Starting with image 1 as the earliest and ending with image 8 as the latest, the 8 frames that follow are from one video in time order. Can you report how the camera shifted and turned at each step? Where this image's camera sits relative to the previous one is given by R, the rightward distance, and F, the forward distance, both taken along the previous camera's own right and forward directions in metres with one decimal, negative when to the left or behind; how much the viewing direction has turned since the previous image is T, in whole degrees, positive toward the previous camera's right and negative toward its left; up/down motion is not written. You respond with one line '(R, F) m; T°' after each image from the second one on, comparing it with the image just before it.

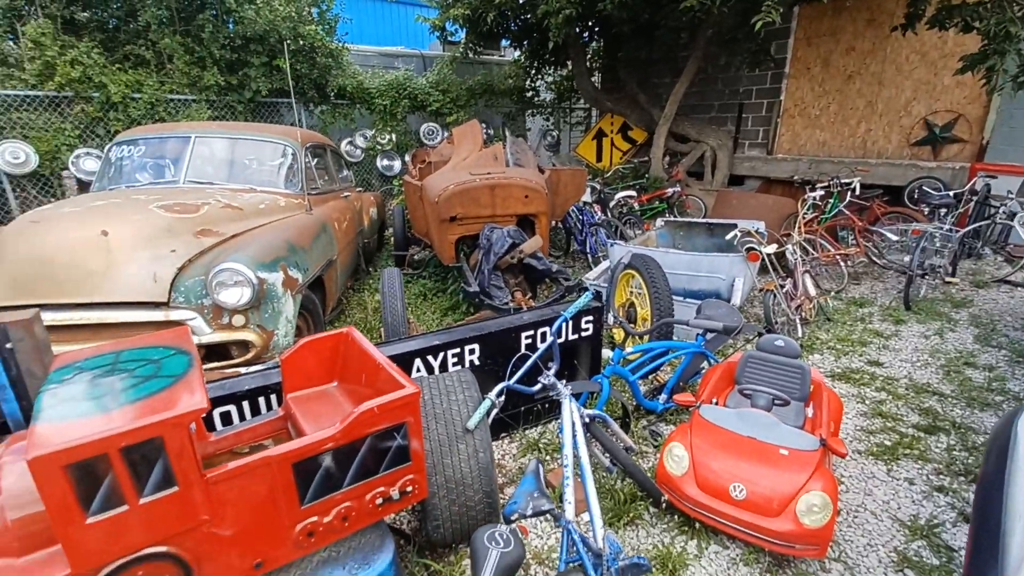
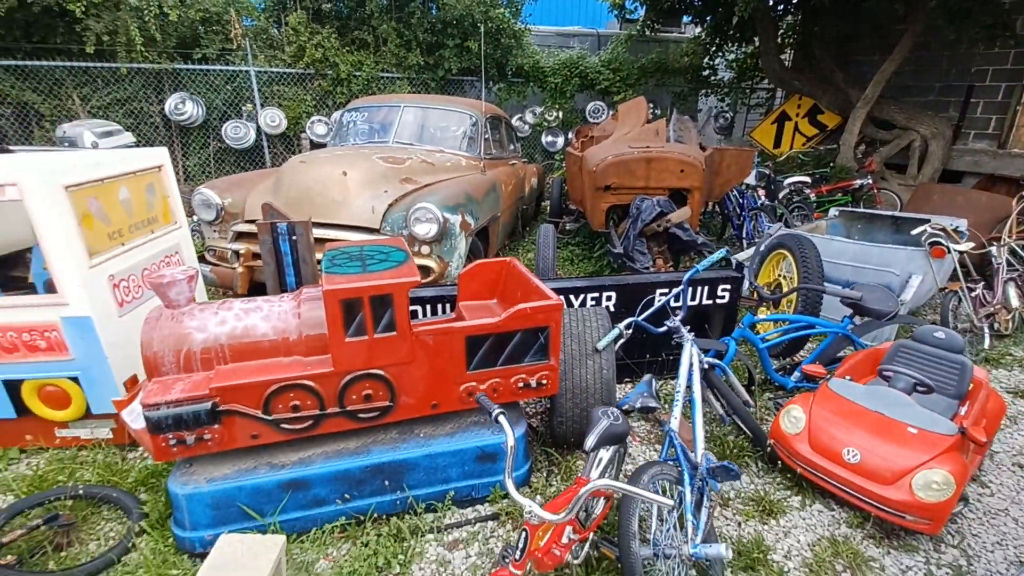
(+0.1, -0.4) m; -17°
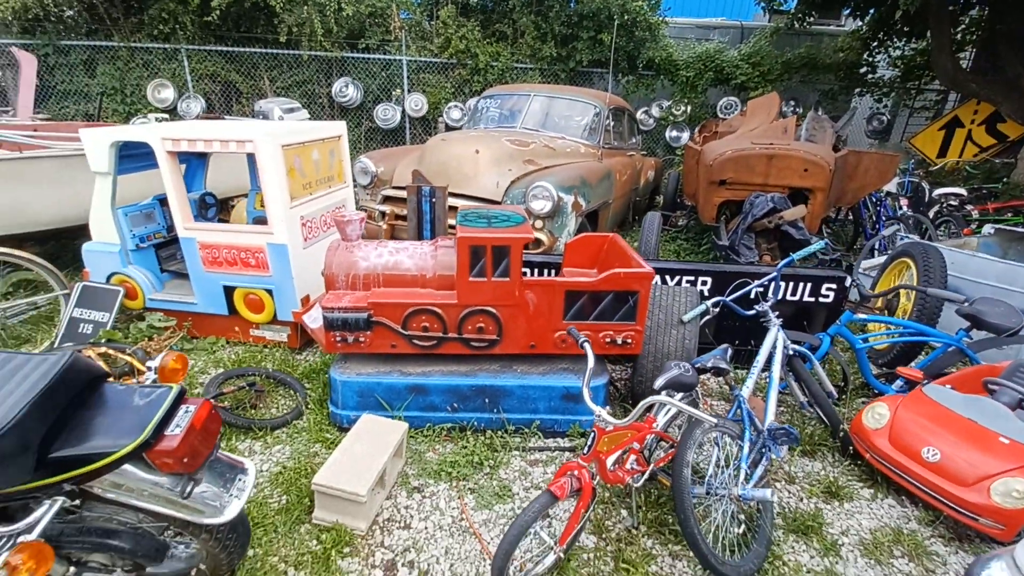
(+0.1, -0.3) m; -12°
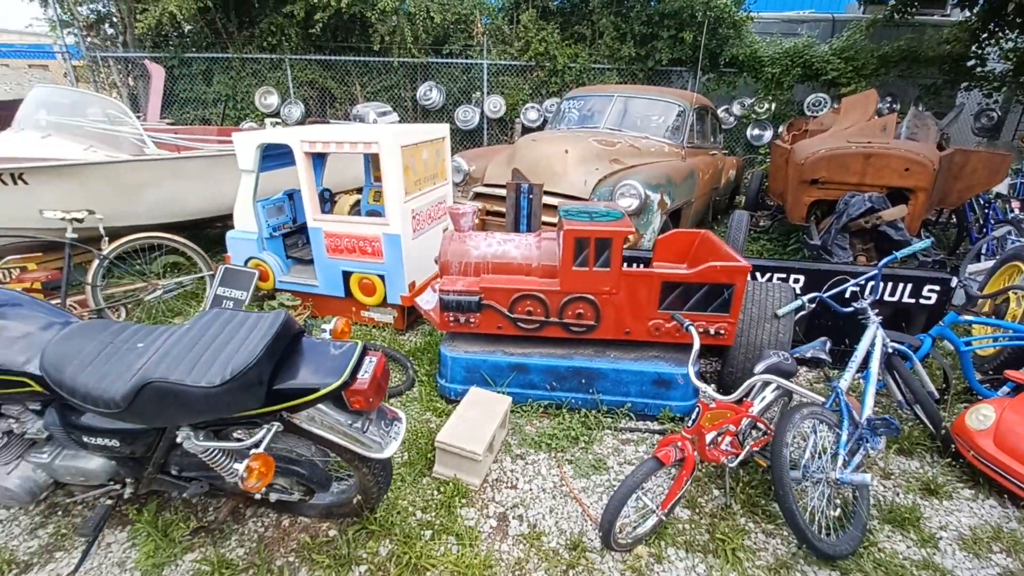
(-0.2, -0.2) m; -7°
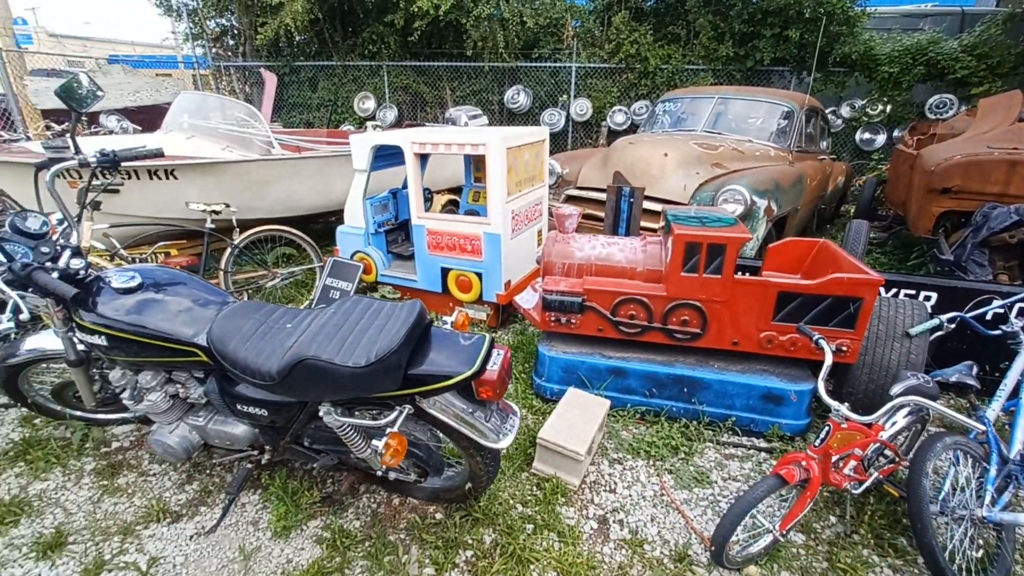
(-0.2, 0.0) m; -8°
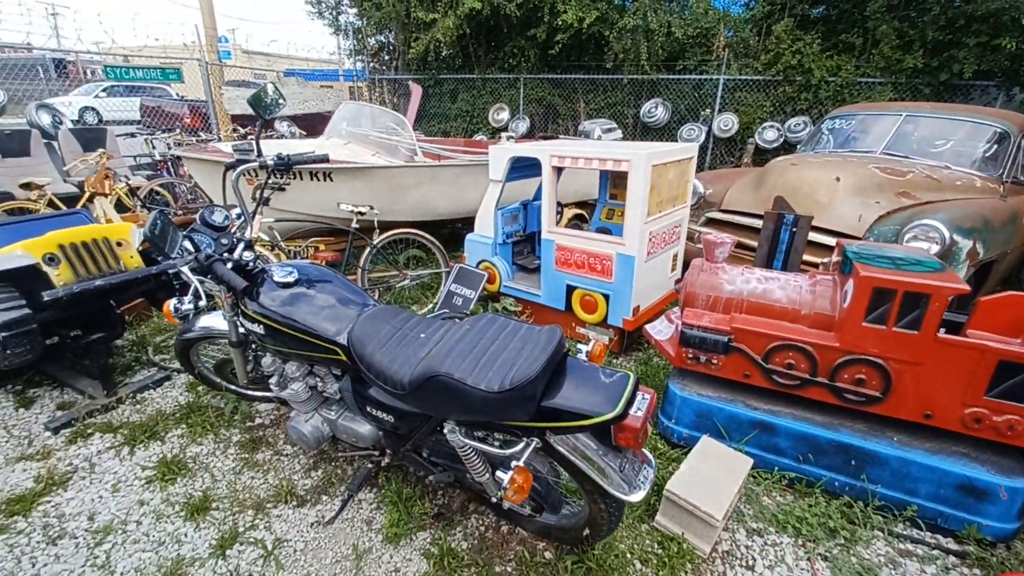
(-0.1, +0.1) m; -13°
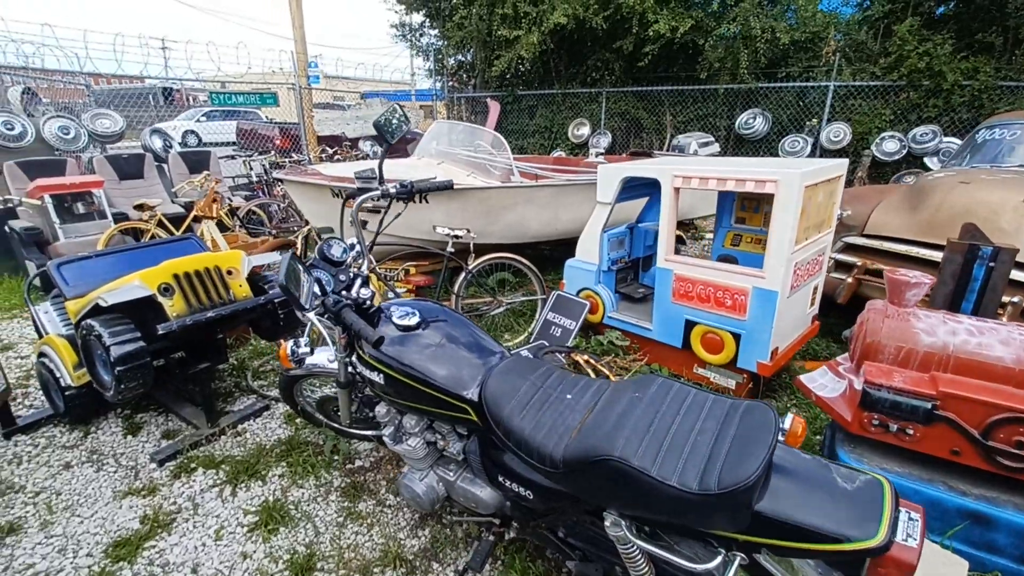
(-0.3, +0.3) m; -7°
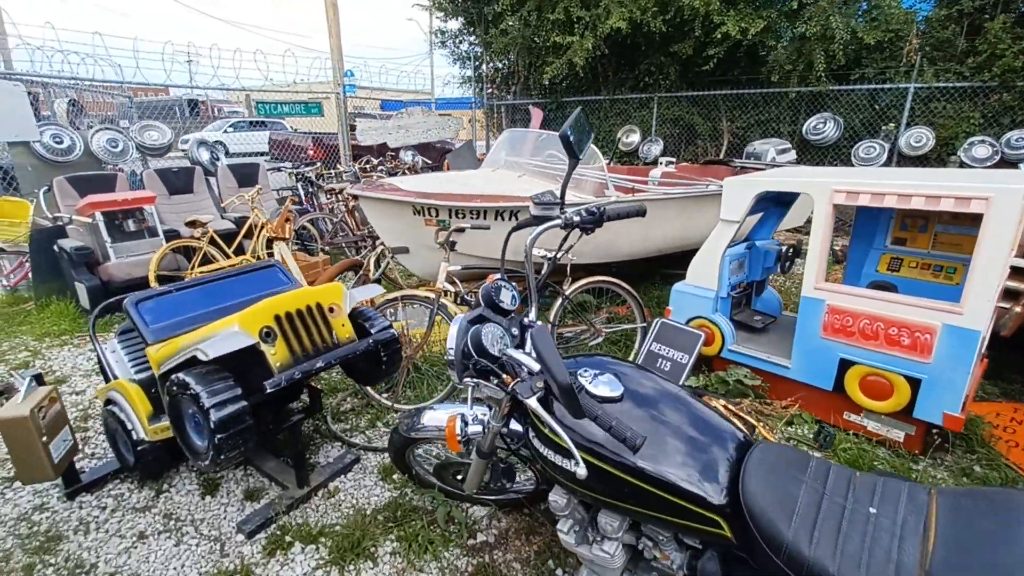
(-0.6, +0.4) m; -2°
